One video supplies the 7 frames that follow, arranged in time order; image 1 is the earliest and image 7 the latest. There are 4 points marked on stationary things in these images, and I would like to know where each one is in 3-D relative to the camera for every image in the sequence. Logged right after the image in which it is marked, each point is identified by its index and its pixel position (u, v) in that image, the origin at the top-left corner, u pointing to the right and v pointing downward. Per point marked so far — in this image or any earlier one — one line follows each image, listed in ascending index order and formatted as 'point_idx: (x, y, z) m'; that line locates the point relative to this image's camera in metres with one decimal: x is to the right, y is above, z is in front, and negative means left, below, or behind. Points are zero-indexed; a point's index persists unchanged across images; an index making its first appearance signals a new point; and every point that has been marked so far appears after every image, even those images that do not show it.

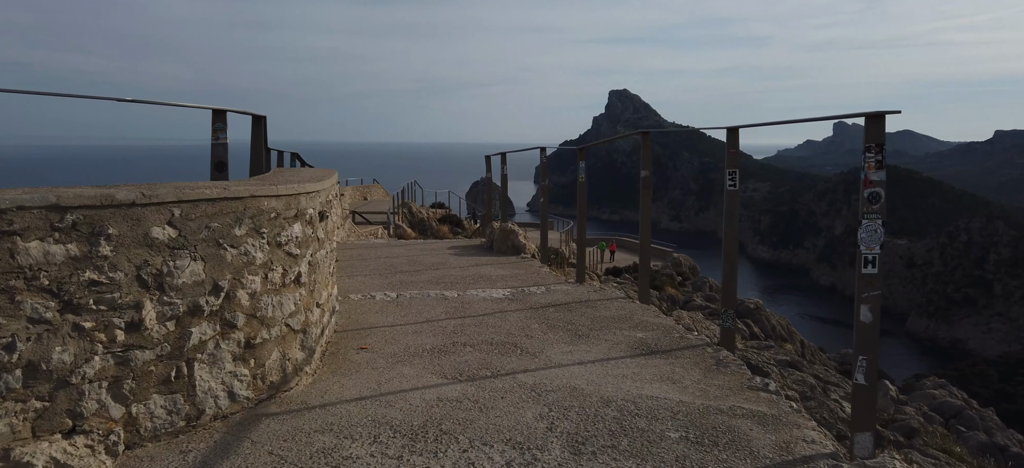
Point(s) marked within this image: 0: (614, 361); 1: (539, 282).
0: (+0.4, -0.5, +2.5) m
1: (+0.2, -0.4, +4.5) m
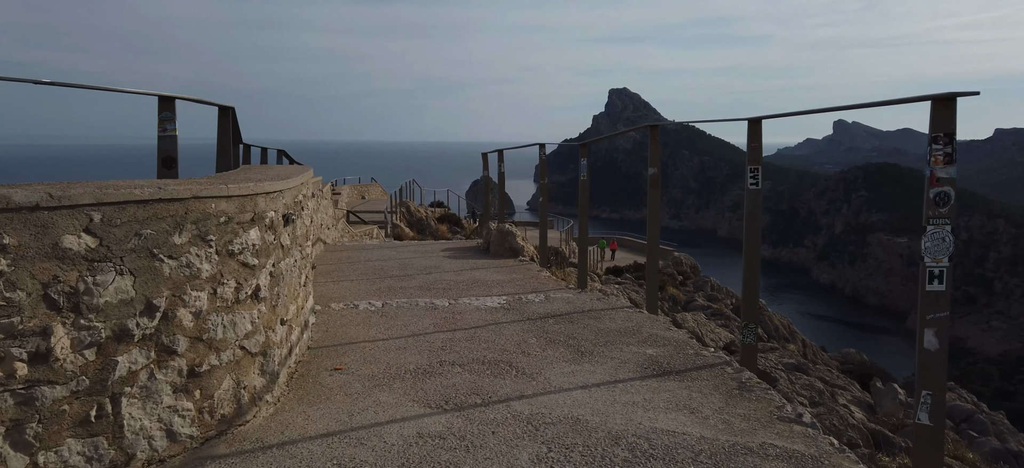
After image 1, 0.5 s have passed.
0: (+0.4, -0.5, +2.2) m
1: (+0.2, -0.4, +4.2) m
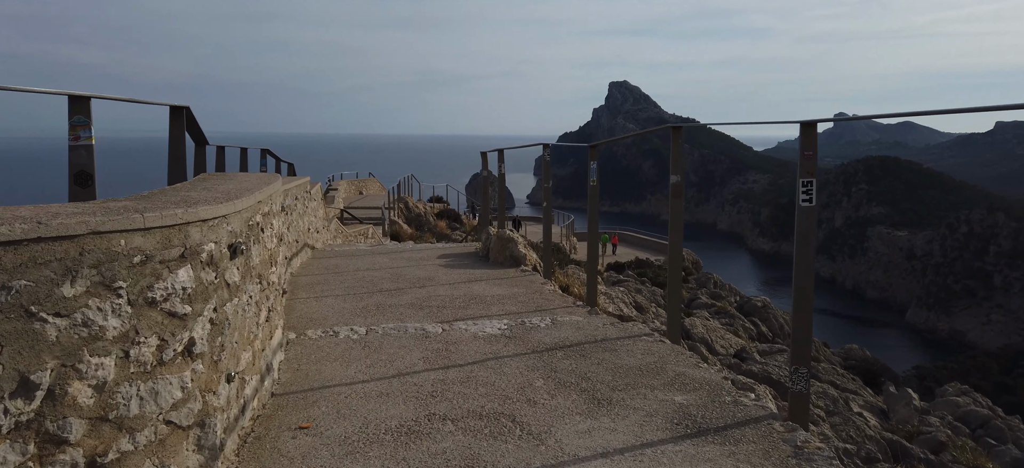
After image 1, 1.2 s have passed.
0: (+0.4, -0.6, +1.8) m
1: (+0.2, -0.4, +3.7) m
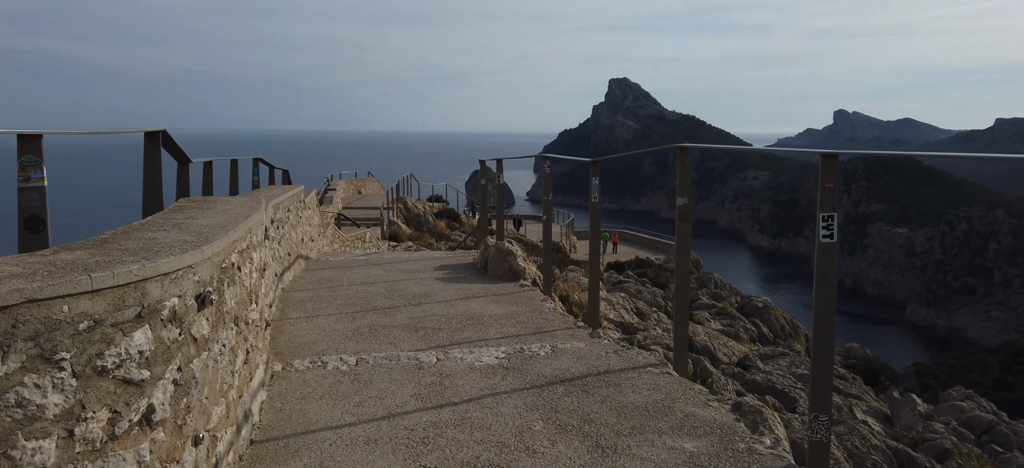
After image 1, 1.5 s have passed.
0: (+0.4, -0.8, +1.6) m
1: (+0.2, -0.6, +3.6) m
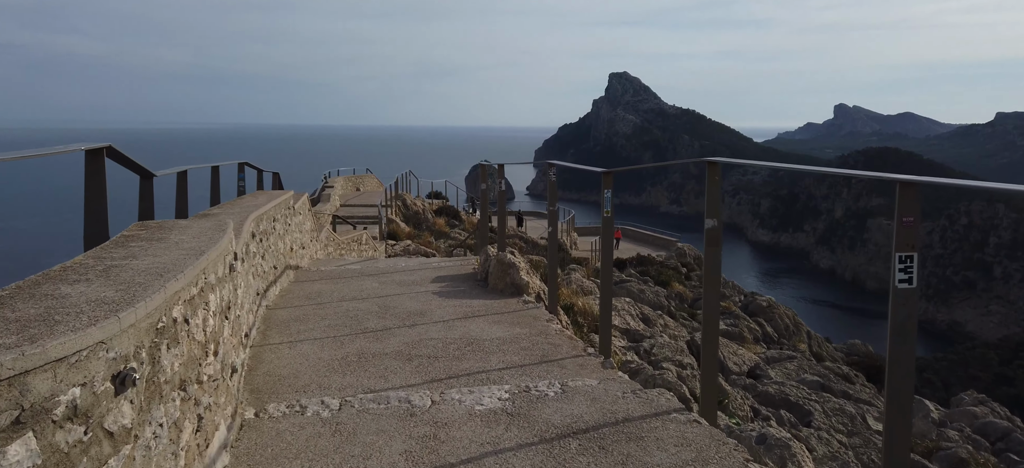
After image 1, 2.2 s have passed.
0: (+0.4, -0.9, +1.3) m
1: (+0.2, -0.7, +3.3) m
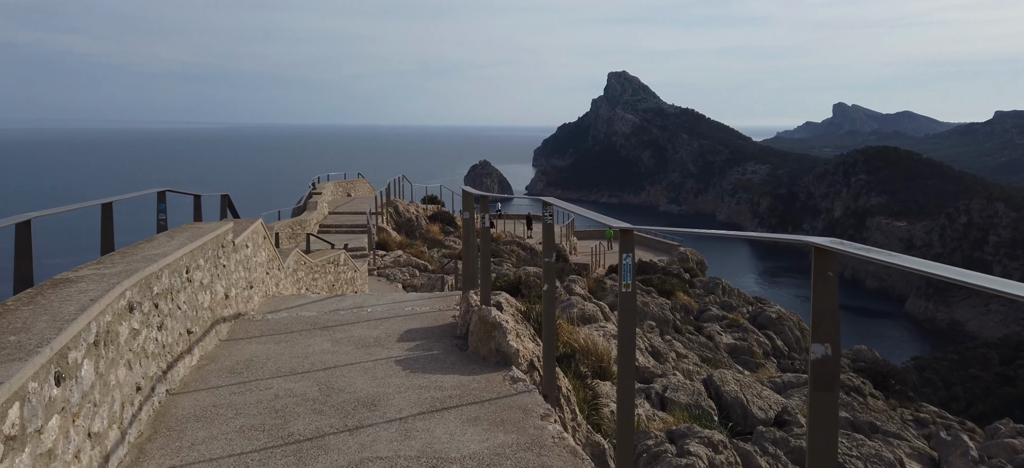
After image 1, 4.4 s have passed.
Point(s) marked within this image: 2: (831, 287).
0: (+0.3, -1.2, +0.3) m
1: (+0.1, -1.0, +2.2) m
2: (+0.7, -0.1, +1.3) m
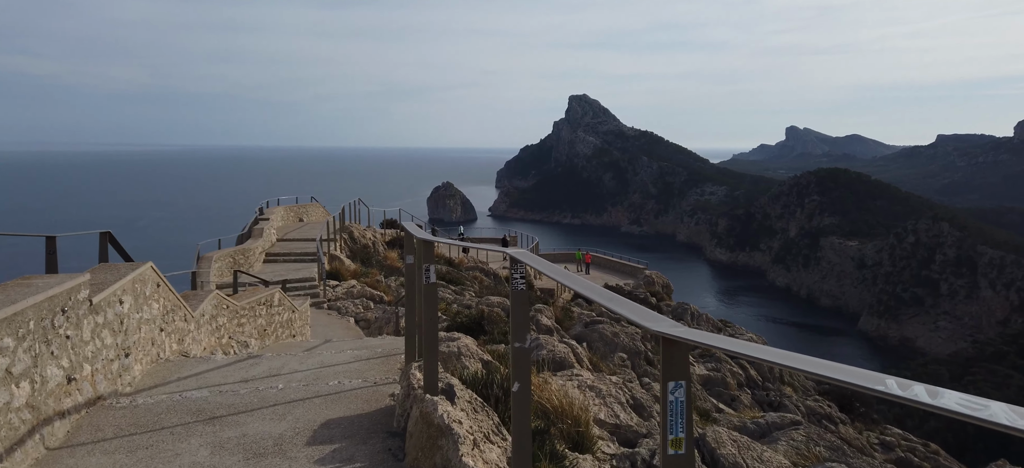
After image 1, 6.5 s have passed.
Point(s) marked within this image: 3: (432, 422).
0: (+0.4, -1.3, -0.9) m
1: (0.0, -1.2, +1.1) m
2: (+0.7, -0.3, +0.3) m
3: (-0.4, -0.8, +2.5) m
